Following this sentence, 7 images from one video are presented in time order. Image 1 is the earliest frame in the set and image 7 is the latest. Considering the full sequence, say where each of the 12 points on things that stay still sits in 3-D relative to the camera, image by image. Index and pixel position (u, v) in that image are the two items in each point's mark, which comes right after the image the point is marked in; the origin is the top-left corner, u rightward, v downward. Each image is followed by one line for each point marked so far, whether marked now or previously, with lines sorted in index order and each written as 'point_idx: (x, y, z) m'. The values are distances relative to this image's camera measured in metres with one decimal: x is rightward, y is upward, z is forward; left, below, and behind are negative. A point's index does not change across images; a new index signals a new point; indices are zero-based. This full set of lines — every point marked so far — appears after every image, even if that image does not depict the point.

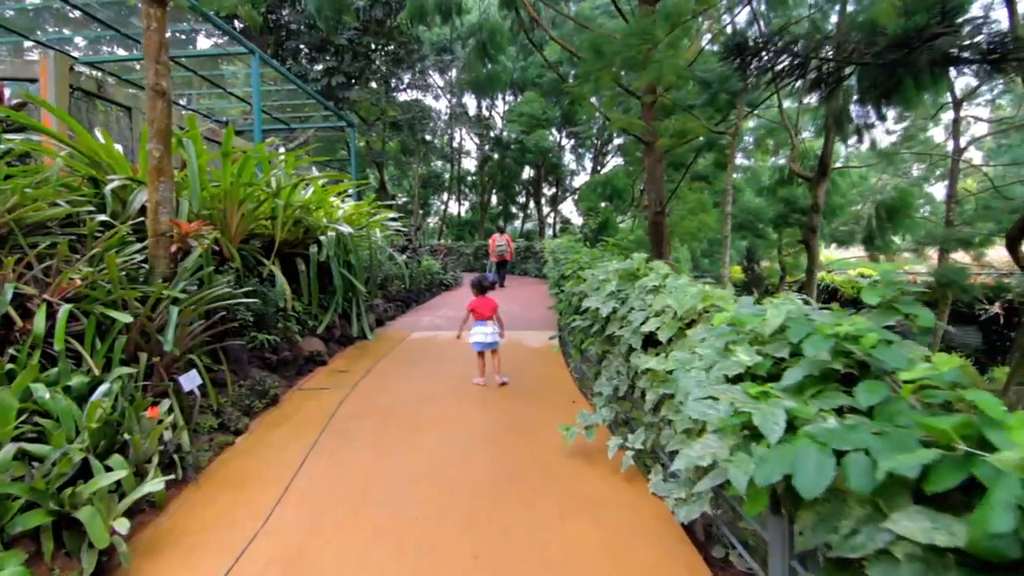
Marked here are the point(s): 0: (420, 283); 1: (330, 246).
0: (-1.3, +0.1, +7.5) m
1: (-1.5, +0.4, +4.4) m
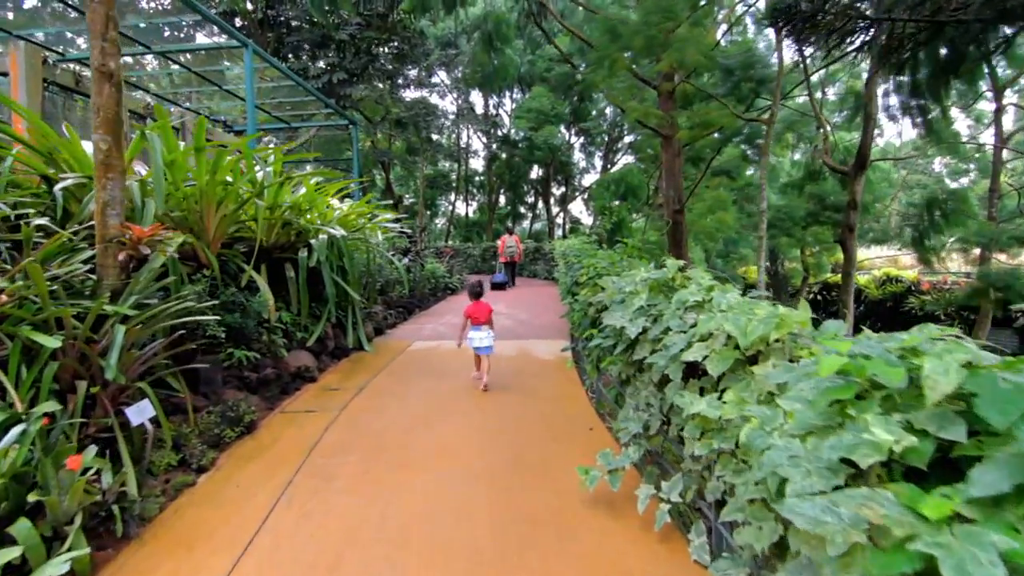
0: (-1.2, 0.0, +7.1) m
1: (-1.4, +0.3, +4.0) m
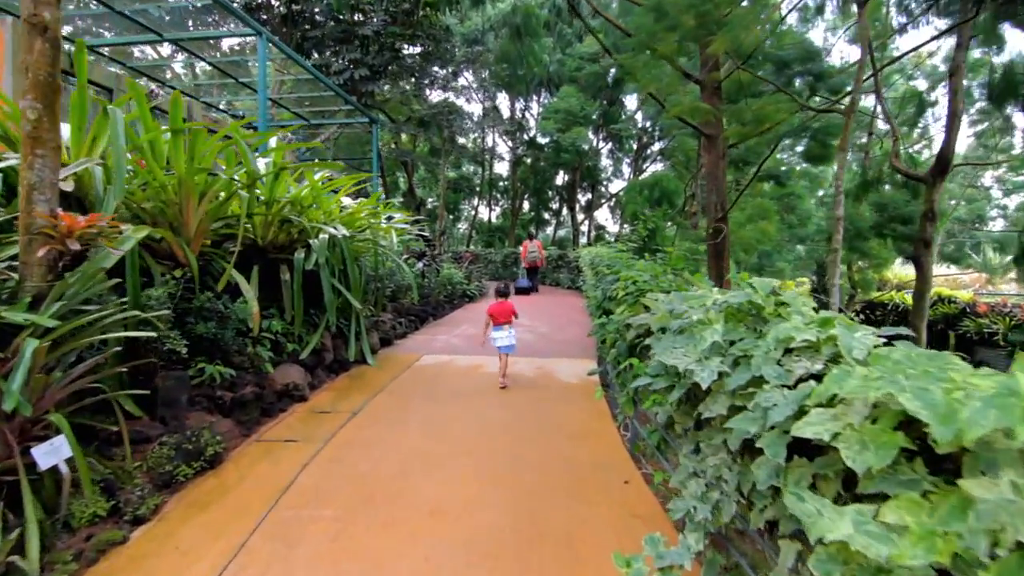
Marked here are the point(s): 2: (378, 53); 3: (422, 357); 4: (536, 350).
0: (-0.9, -0.1, +6.6) m
1: (-1.3, +0.2, +3.6) m
2: (-2.6, +4.6, +10.5) m
3: (-0.7, -0.6, +4.5) m
4: (+0.2, -0.5, +4.7) m
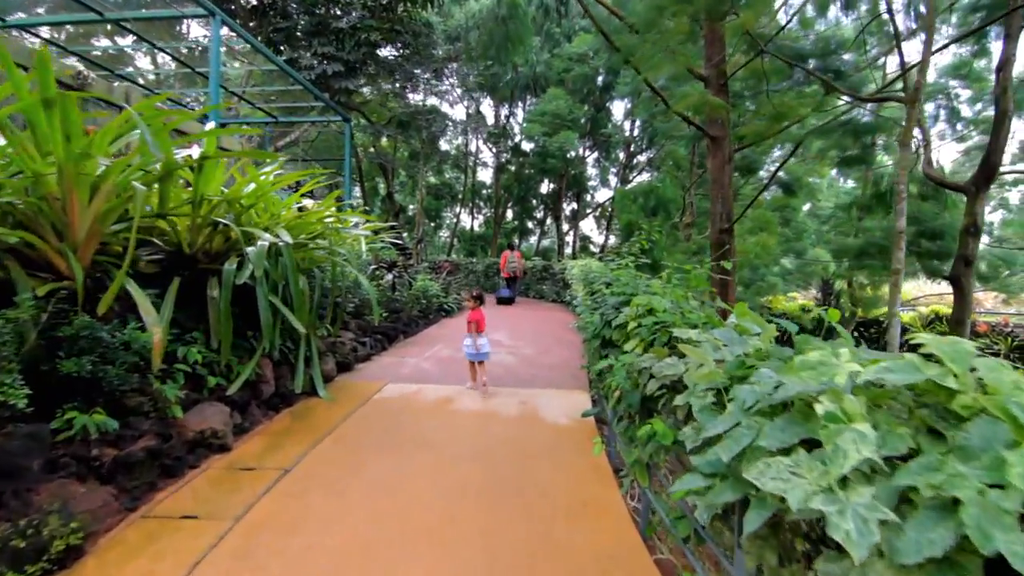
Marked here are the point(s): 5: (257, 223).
0: (-1.1, -0.2, +6.0) m
1: (-1.4, +0.1, +2.9) m
2: (-2.9, +4.4, +9.9) m
3: (-0.9, -0.7, +3.8) m
4: (+0.1, -0.7, +4.1) m
5: (-1.6, +0.4, +3.3) m
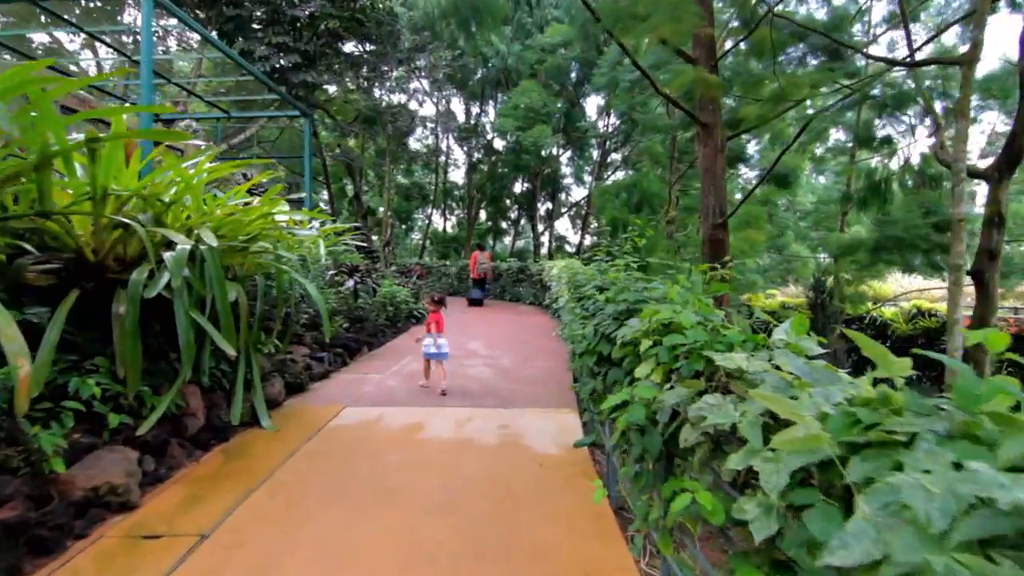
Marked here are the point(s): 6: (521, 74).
0: (-1.4, -0.3, +5.4) m
1: (-1.5, +0.1, +2.4) m
2: (-3.5, +4.3, +9.3) m
3: (-1.0, -0.7, +3.3) m
4: (-0.1, -0.7, +3.6) m
5: (-1.7, +0.3, +2.7) m
6: (+0.2, +5.4, +13.6) m
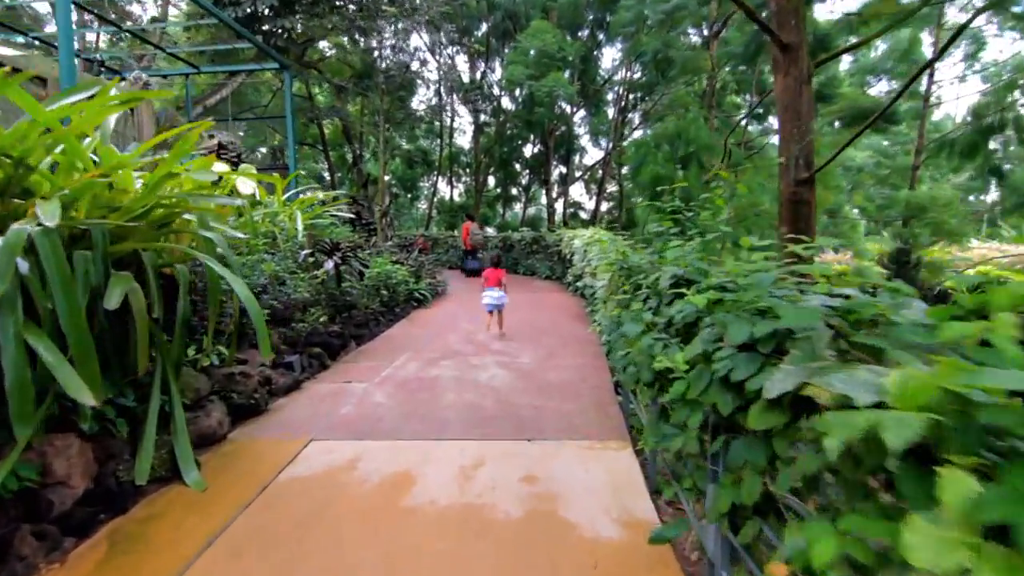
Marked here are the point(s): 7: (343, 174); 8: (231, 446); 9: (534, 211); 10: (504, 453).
0: (-1.2, -0.1, +4.5) m
1: (-1.4, +0.1, +1.5) m
2: (-3.3, +4.6, +8.1) m
3: (-0.9, -0.7, +2.4) m
4: (0.0, -0.6, +2.7) m
5: (-1.6, +0.3, +1.8) m
6: (+0.4, +6.0, +12.3) m
7: (-5.0, +3.4, +16.0) m
8: (-1.2, -0.7, +2.4) m
9: (+0.7, +2.6, +17.7) m
10: (0.0, -0.7, +2.3) m
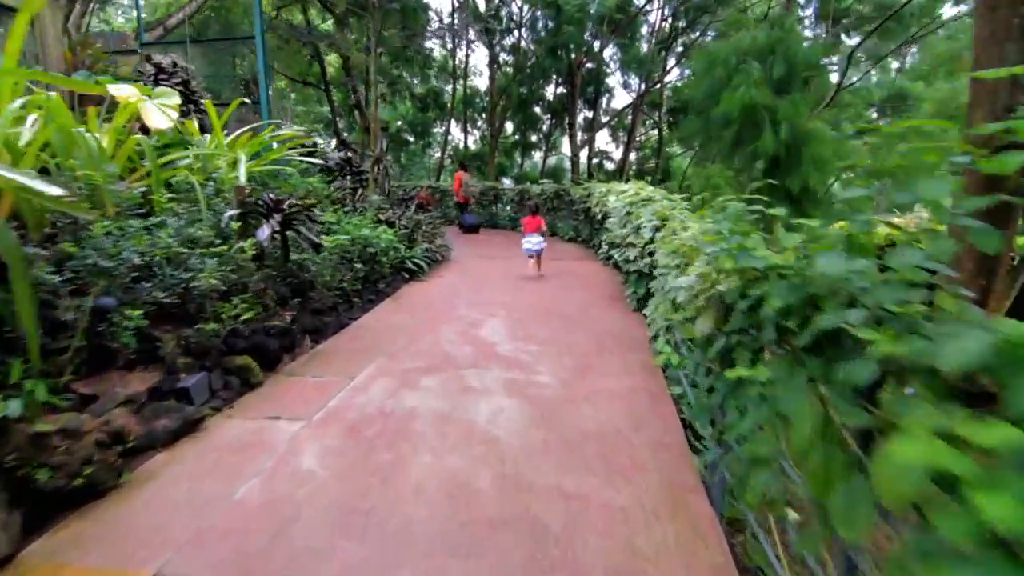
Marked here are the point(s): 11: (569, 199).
0: (-1.1, 0.0, +3.4) m
1: (-1.4, 0.0, +0.3) m
2: (-3.0, +5.2, +6.6) m
3: (-0.9, -0.7, +1.3) m
4: (+0.1, -0.7, +1.5) m
5: (-1.6, +0.3, +0.6) m
6: (+0.9, +6.9, +10.5) m
7: (-4.5, +4.6, +14.6) m
8: (-1.2, -0.7, +1.3) m
9: (+1.3, +3.9, +16.2) m
10: (0.0, -0.7, +1.1) m
11: (+0.9, +1.4, +8.4) m
